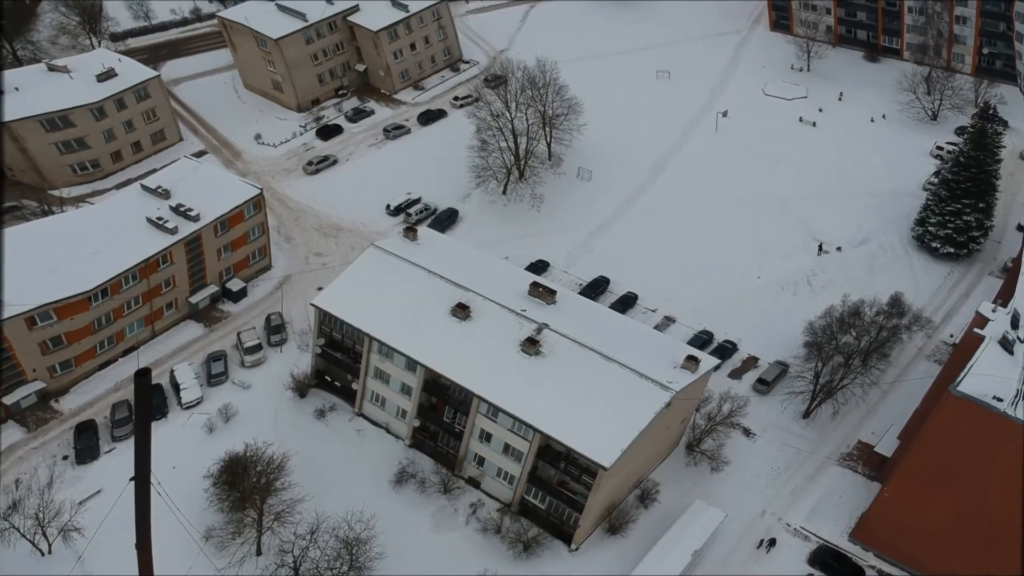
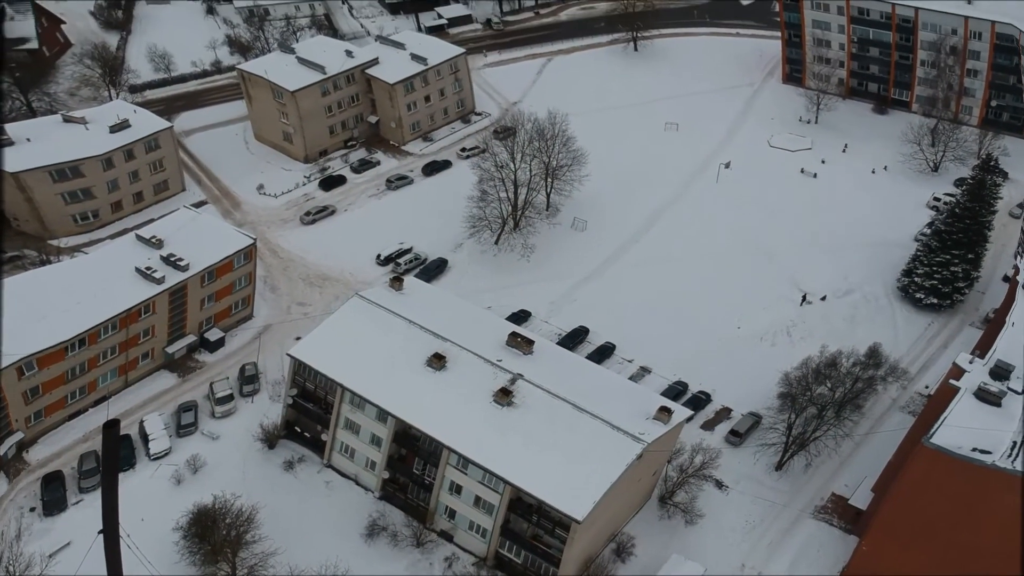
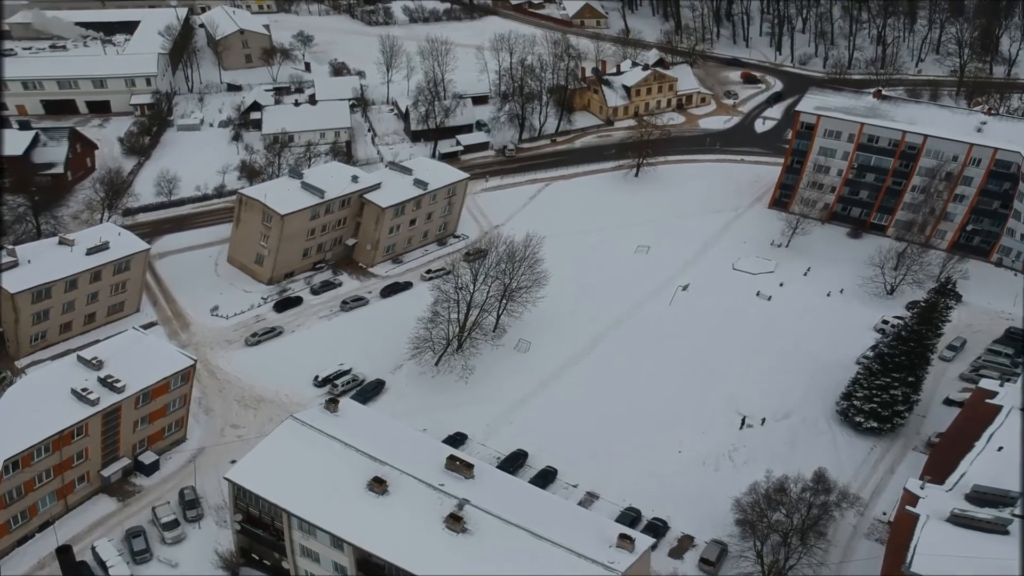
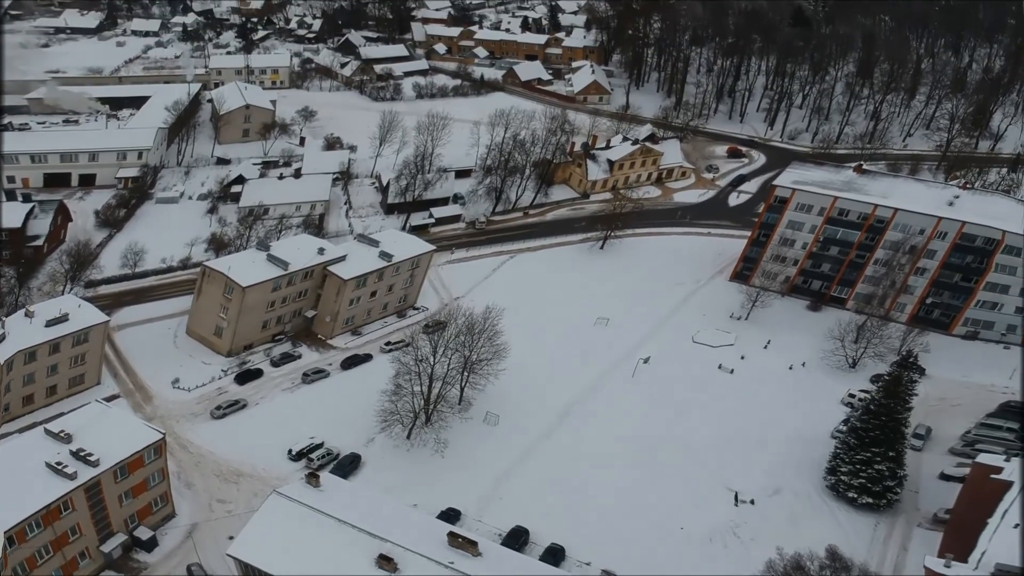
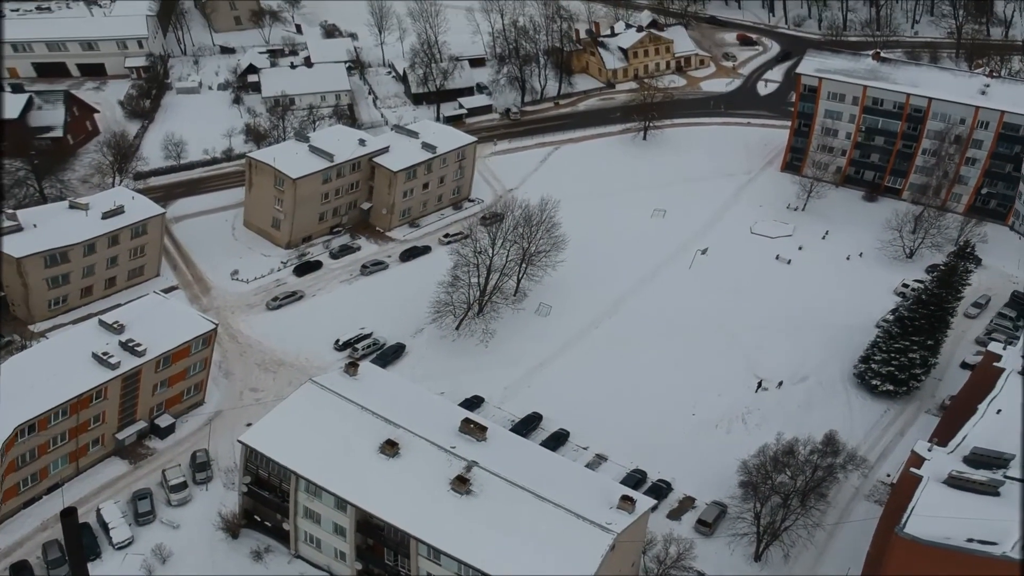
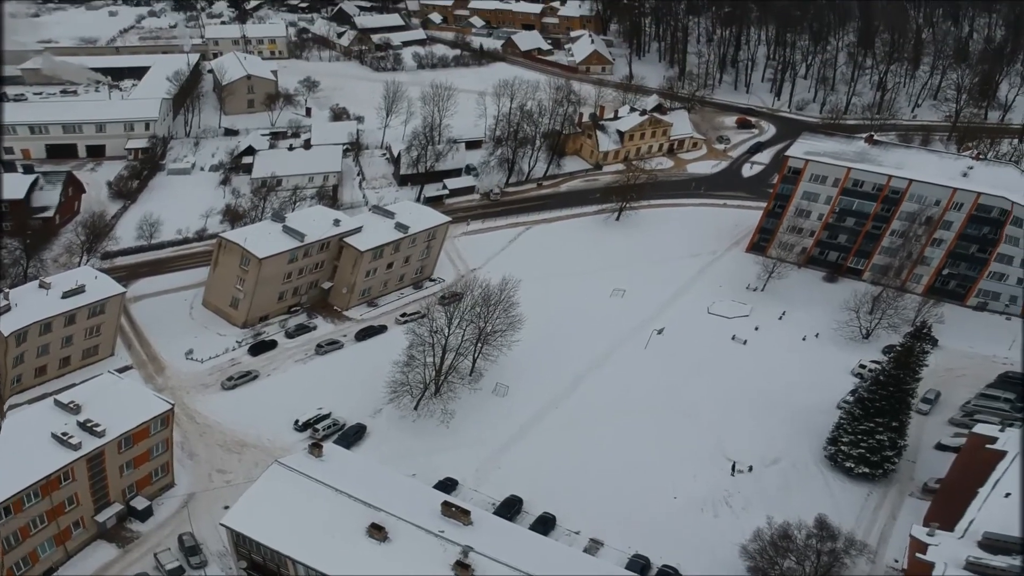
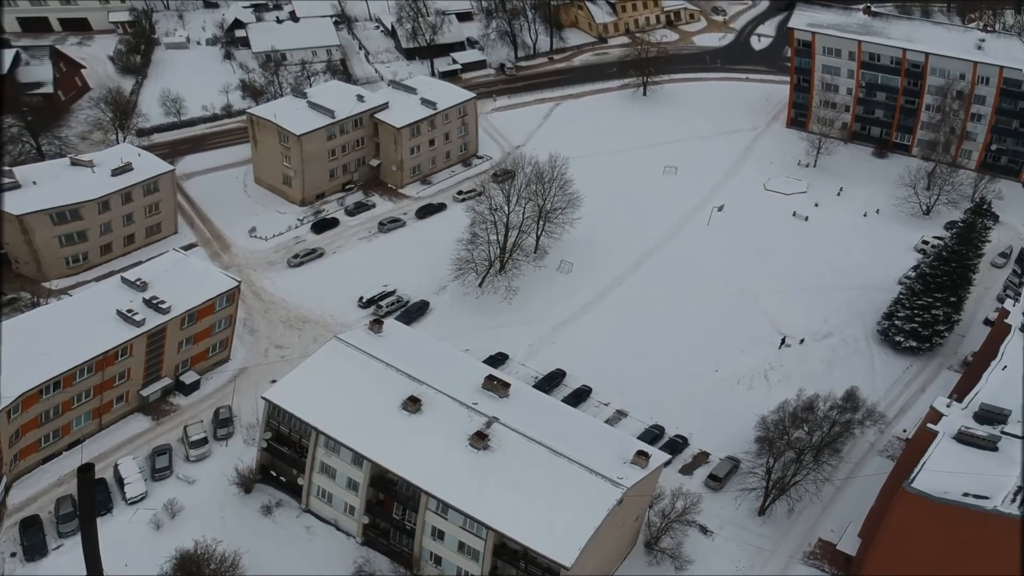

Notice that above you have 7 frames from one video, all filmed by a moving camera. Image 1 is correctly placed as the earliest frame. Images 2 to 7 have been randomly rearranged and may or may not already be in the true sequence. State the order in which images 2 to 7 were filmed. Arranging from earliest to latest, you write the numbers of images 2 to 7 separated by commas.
2, 7, 5, 3, 6, 4
